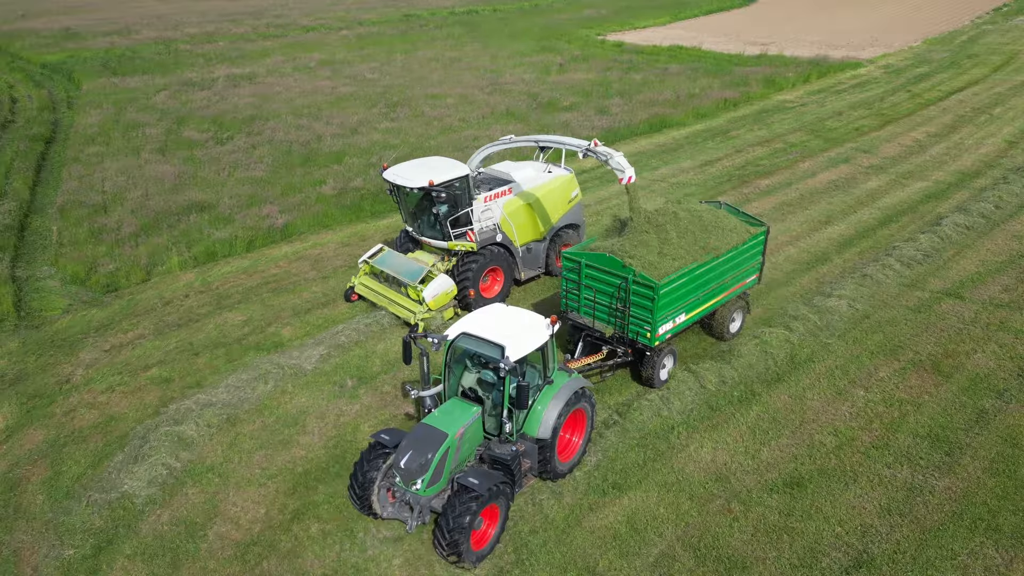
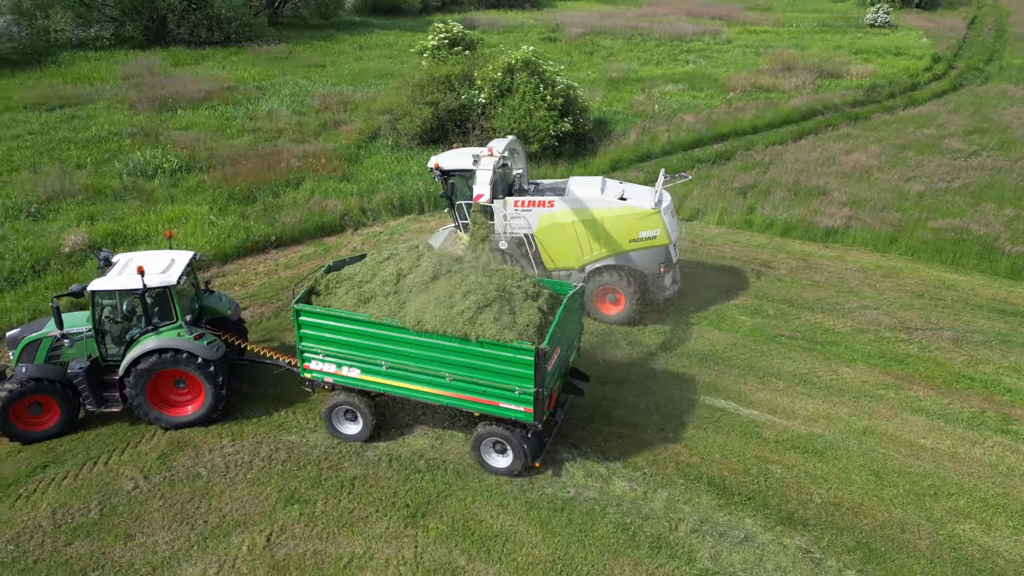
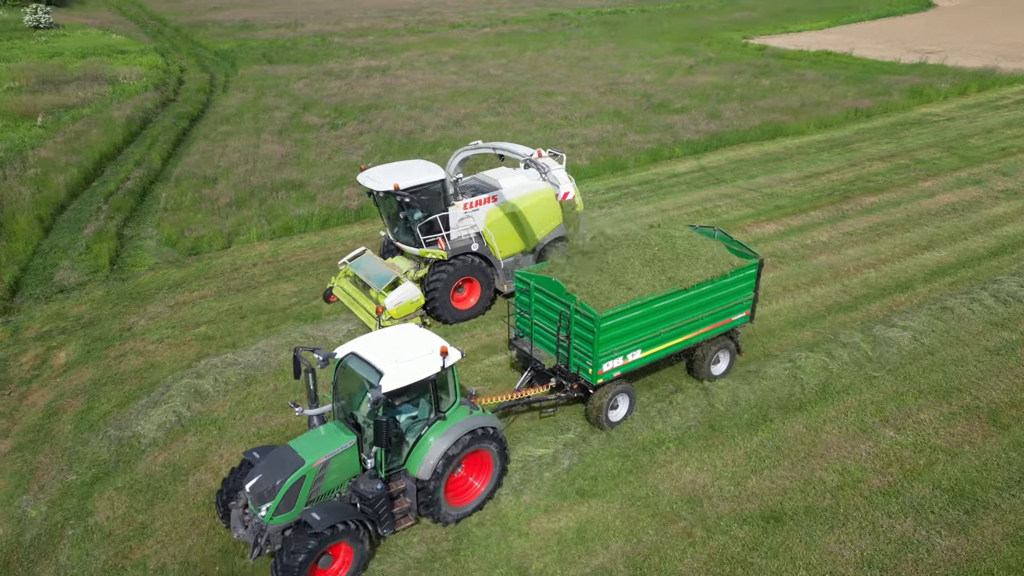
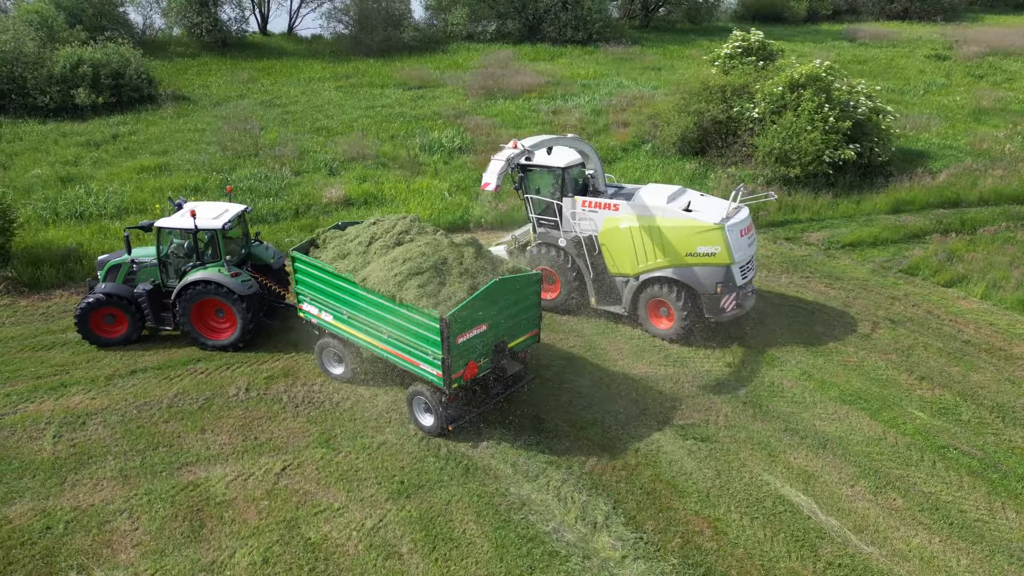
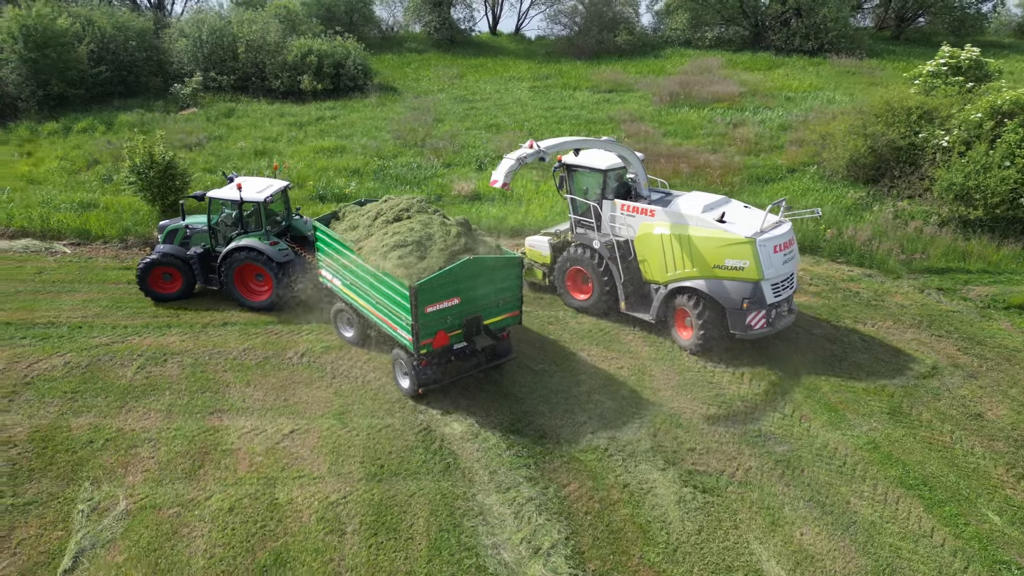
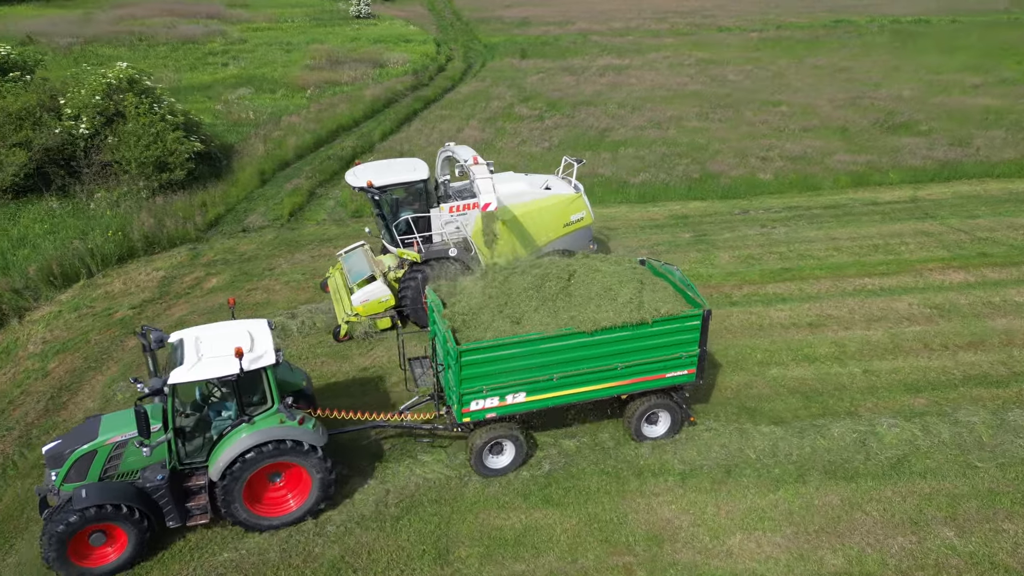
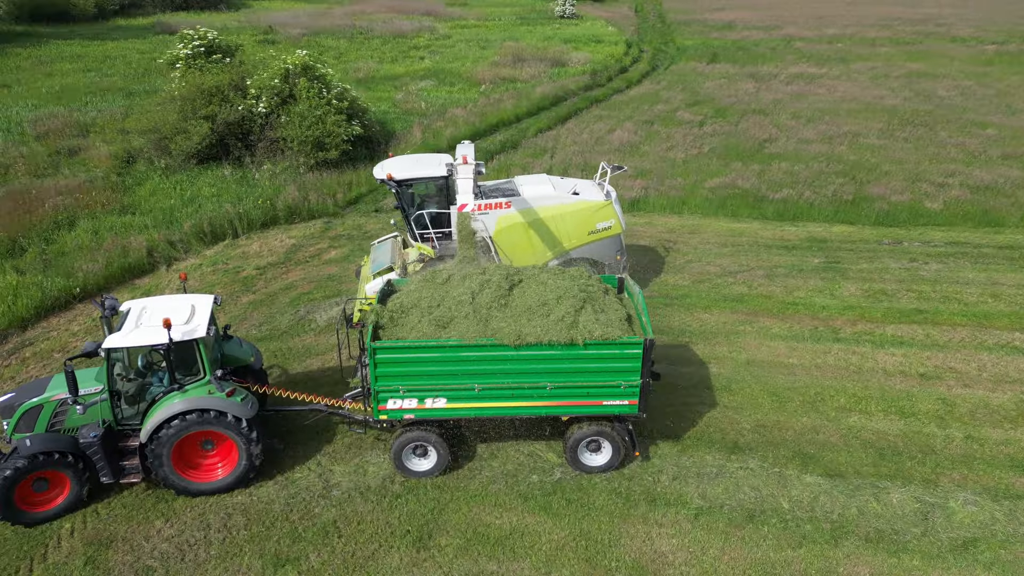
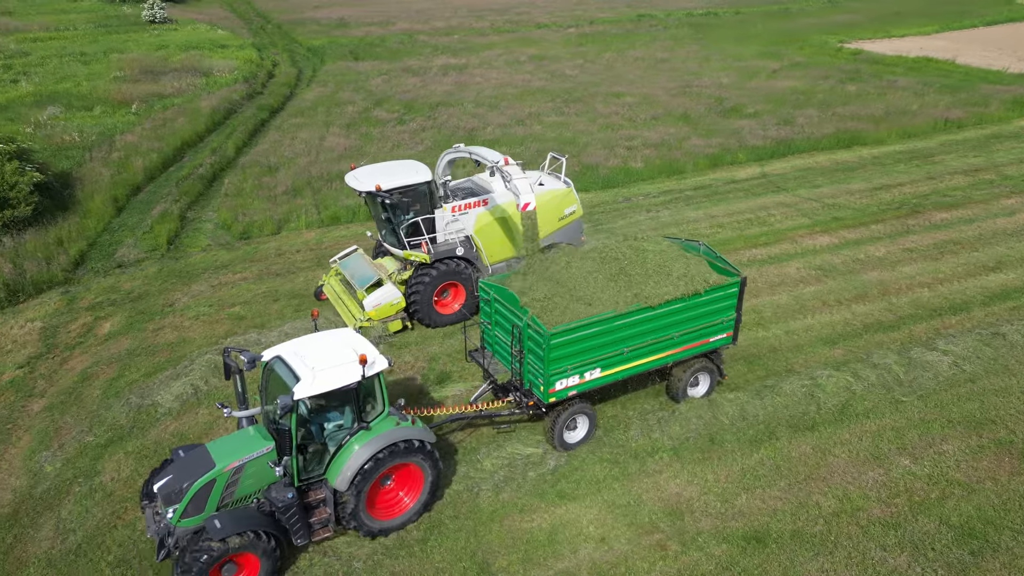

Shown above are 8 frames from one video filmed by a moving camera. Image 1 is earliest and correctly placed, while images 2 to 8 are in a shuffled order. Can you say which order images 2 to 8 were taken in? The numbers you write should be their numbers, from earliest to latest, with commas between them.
3, 8, 6, 7, 2, 4, 5
